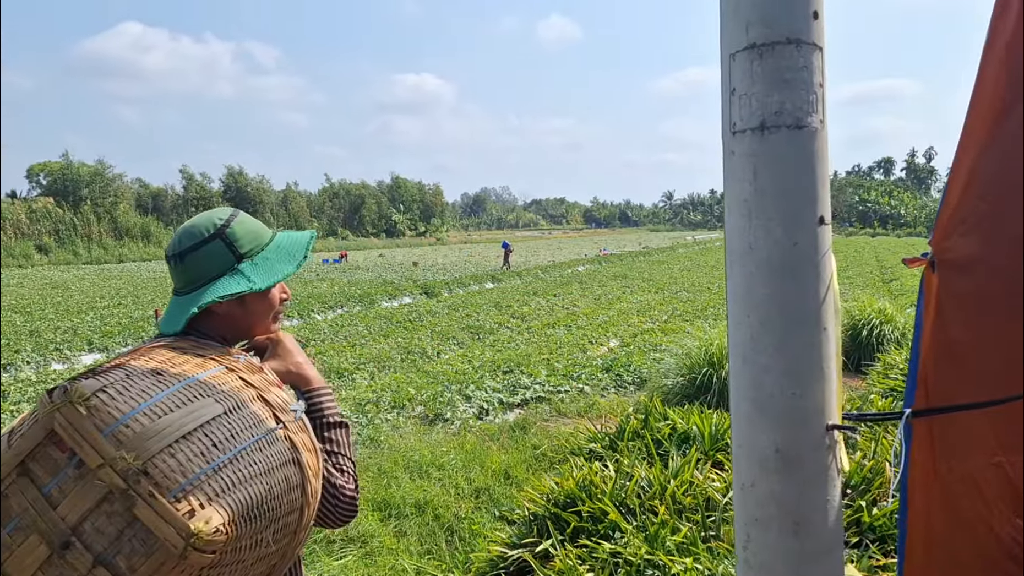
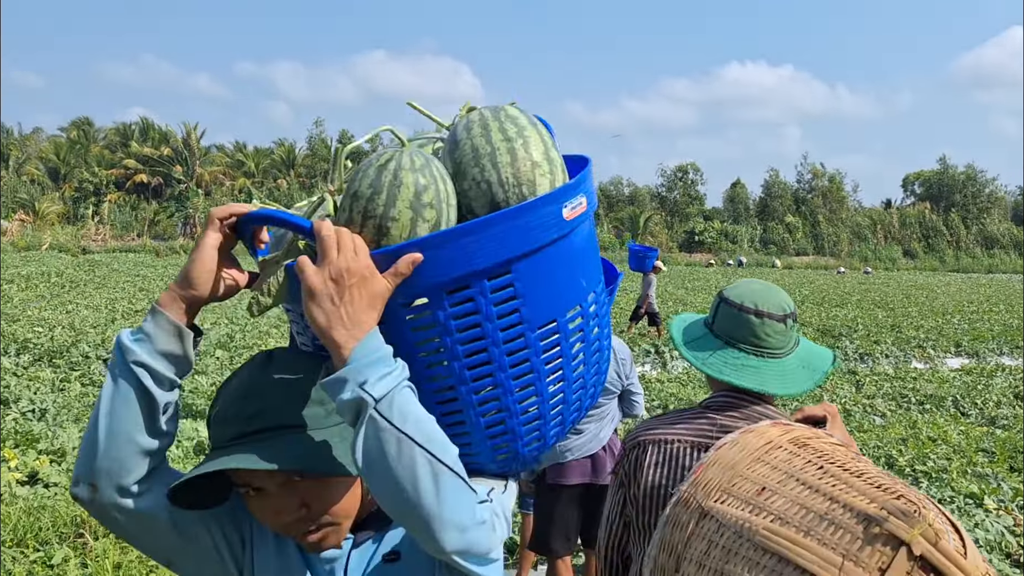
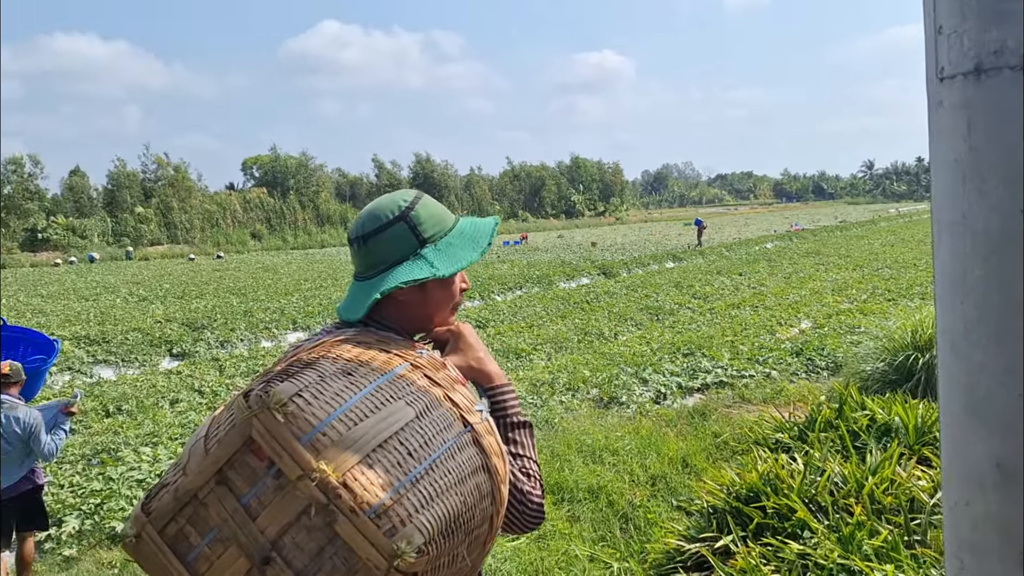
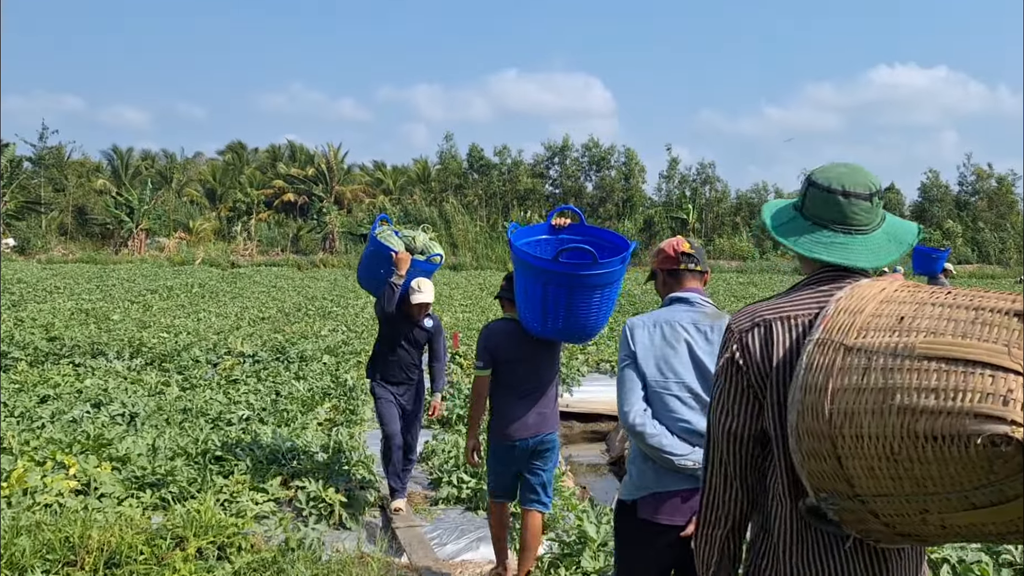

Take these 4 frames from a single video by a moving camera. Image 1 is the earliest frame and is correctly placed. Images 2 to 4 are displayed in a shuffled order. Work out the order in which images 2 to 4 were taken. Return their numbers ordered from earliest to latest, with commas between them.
3, 2, 4
